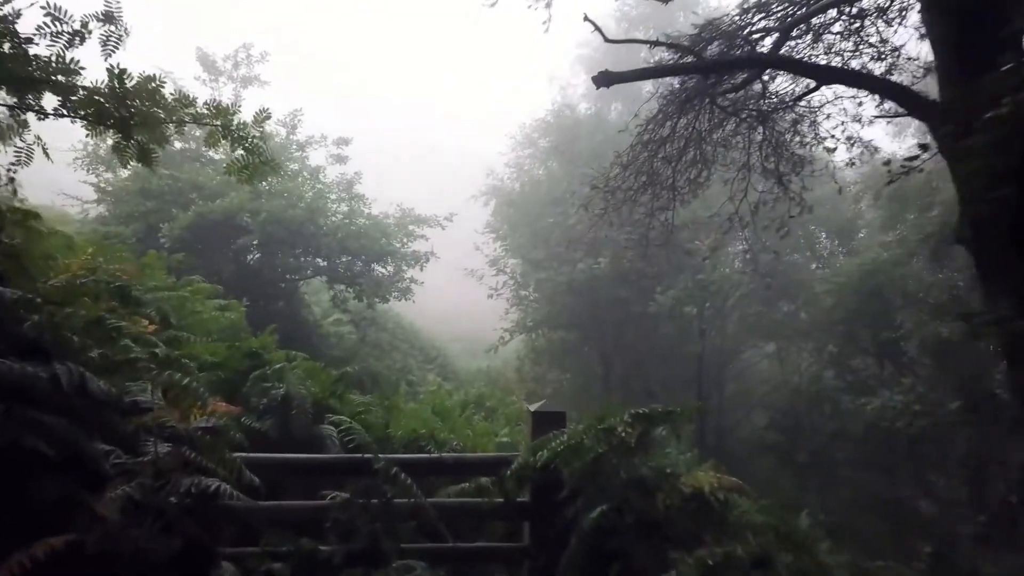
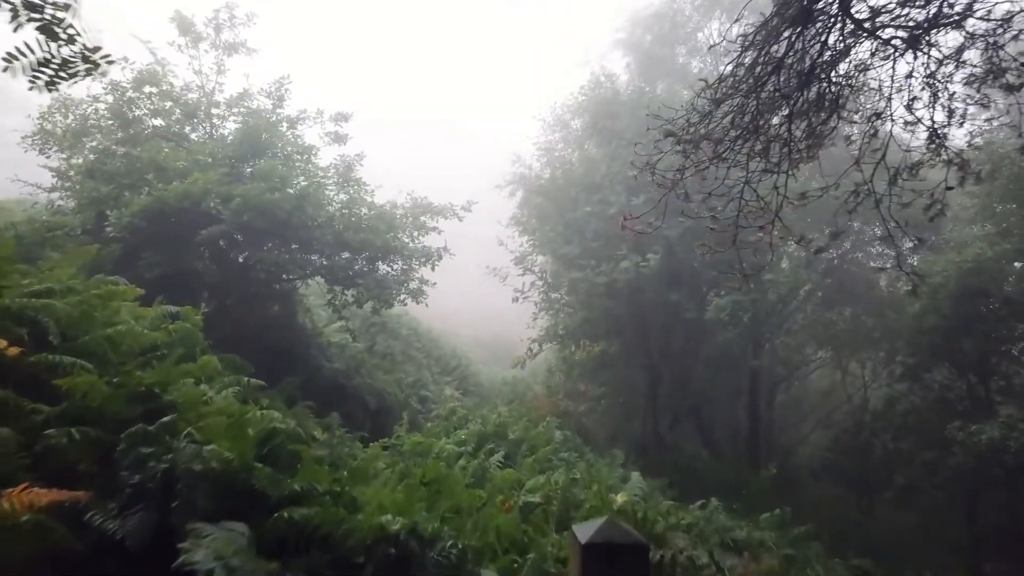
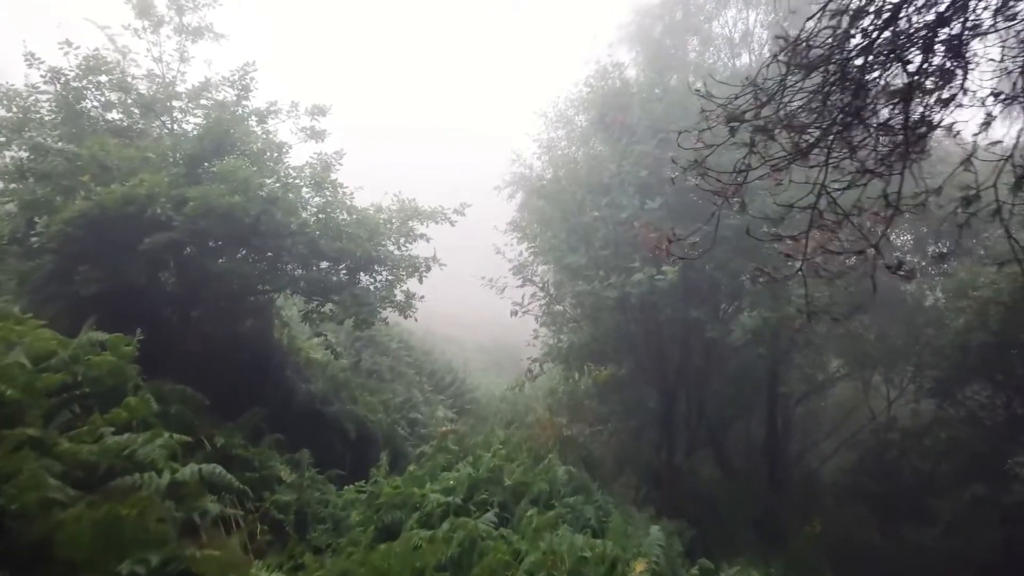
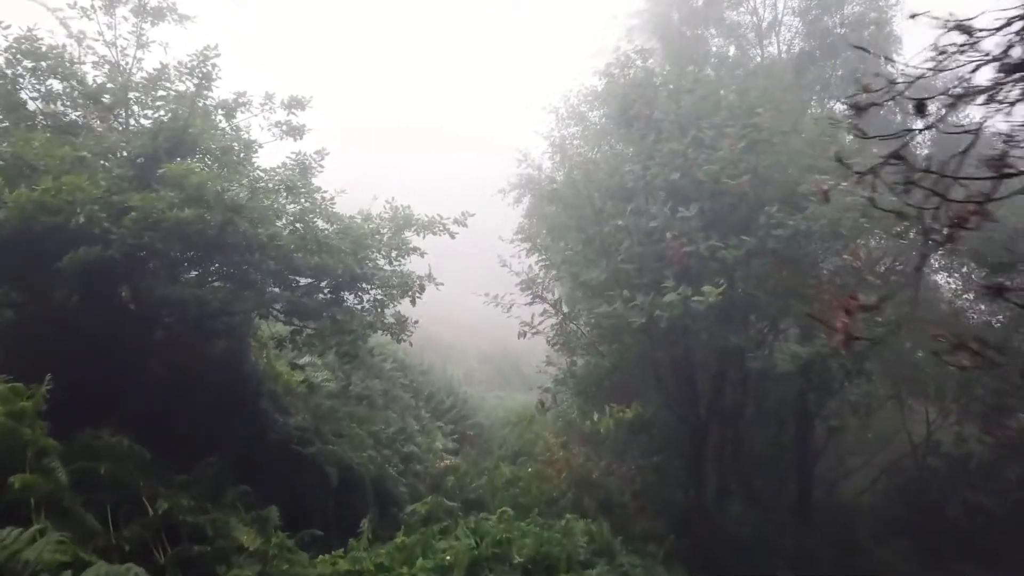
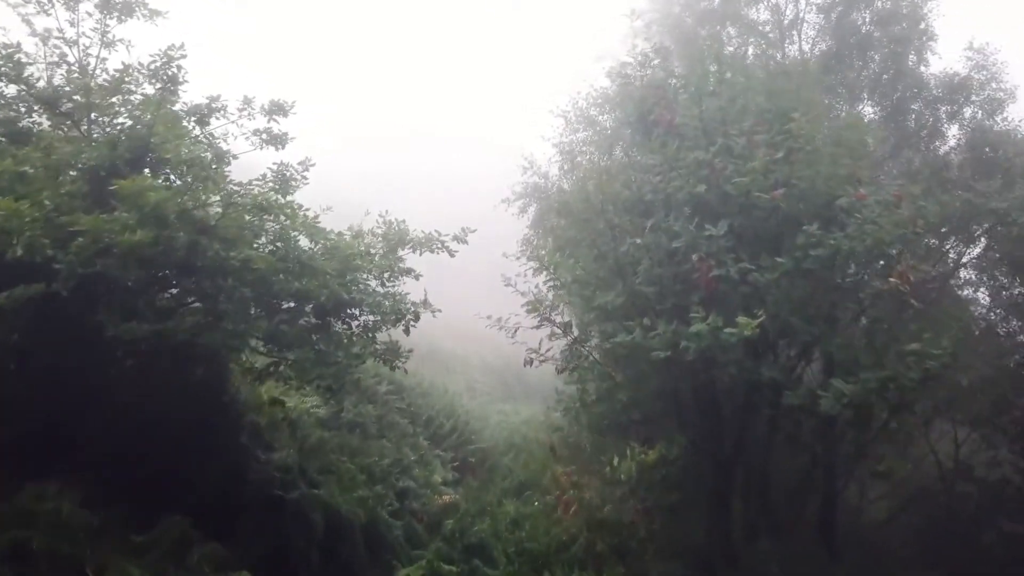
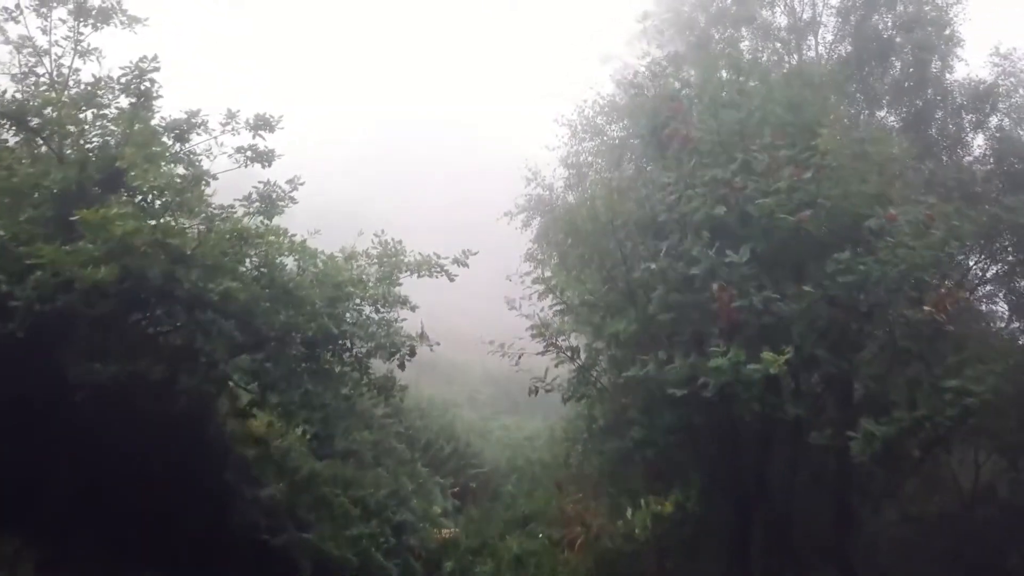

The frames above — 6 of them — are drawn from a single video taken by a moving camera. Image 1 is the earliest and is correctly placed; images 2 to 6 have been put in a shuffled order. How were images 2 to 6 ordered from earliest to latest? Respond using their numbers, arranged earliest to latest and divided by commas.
2, 3, 4, 5, 6
